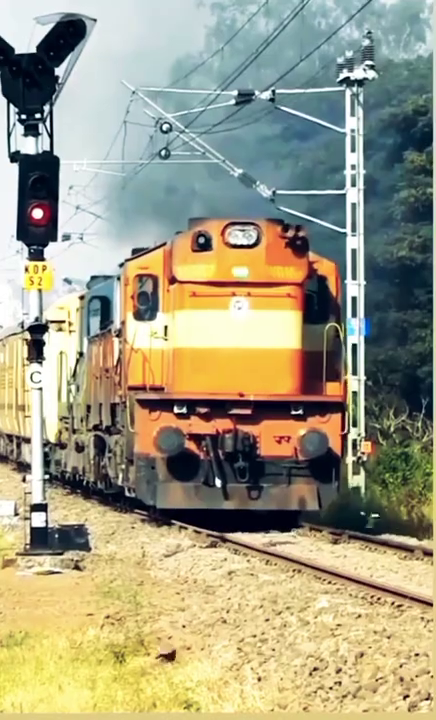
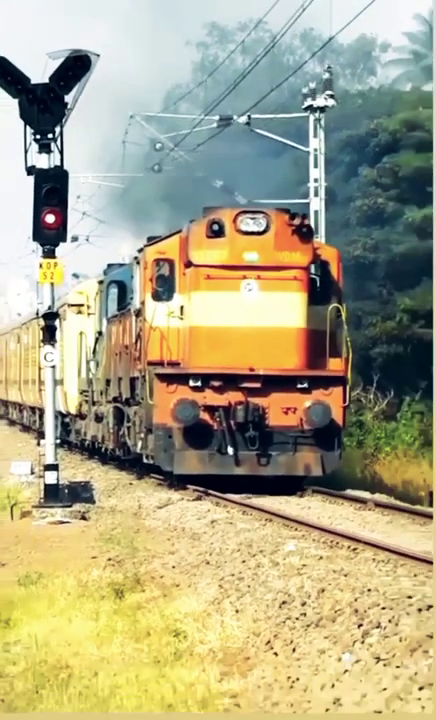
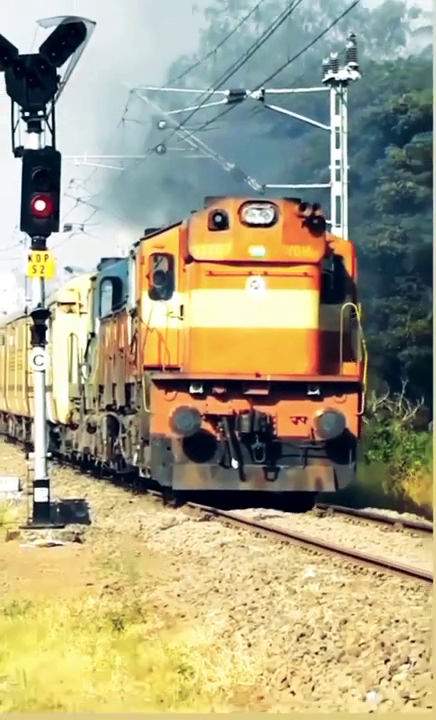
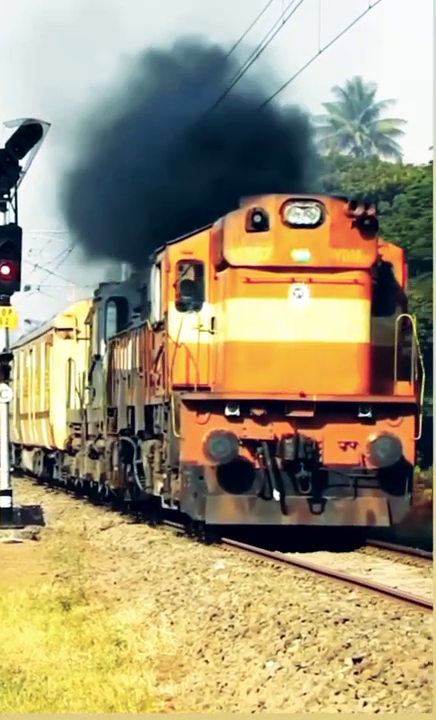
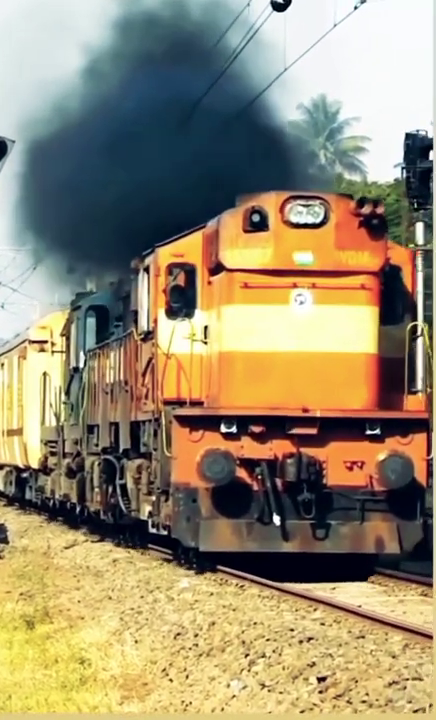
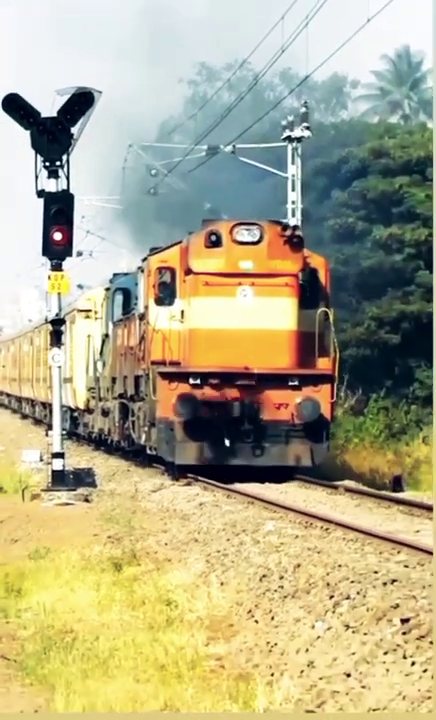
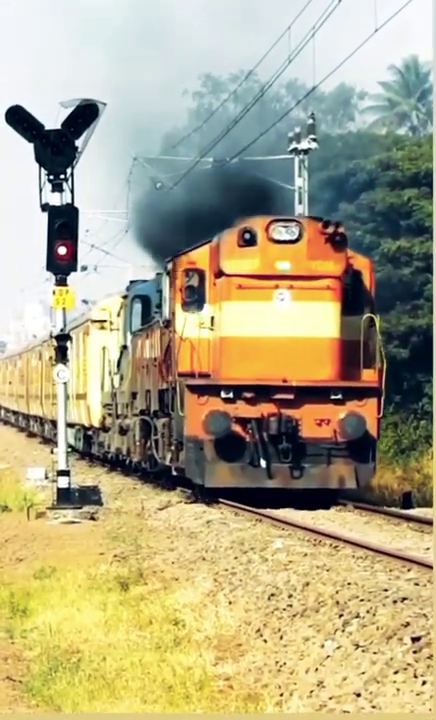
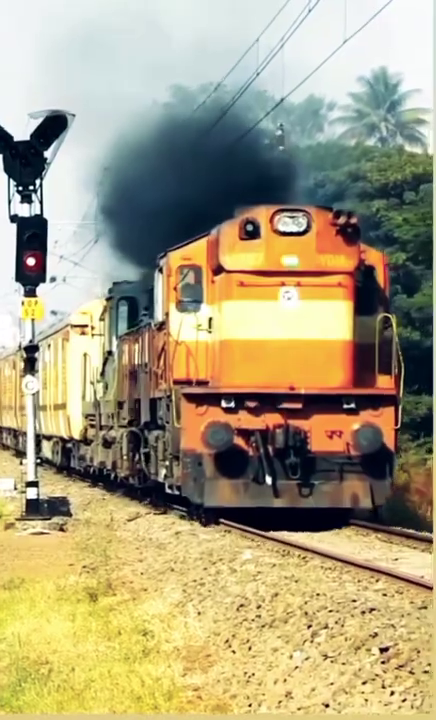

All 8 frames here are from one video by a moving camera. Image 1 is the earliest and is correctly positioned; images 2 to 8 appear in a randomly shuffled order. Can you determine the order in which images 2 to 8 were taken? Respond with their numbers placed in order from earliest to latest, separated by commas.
3, 2, 6, 7, 8, 4, 5
